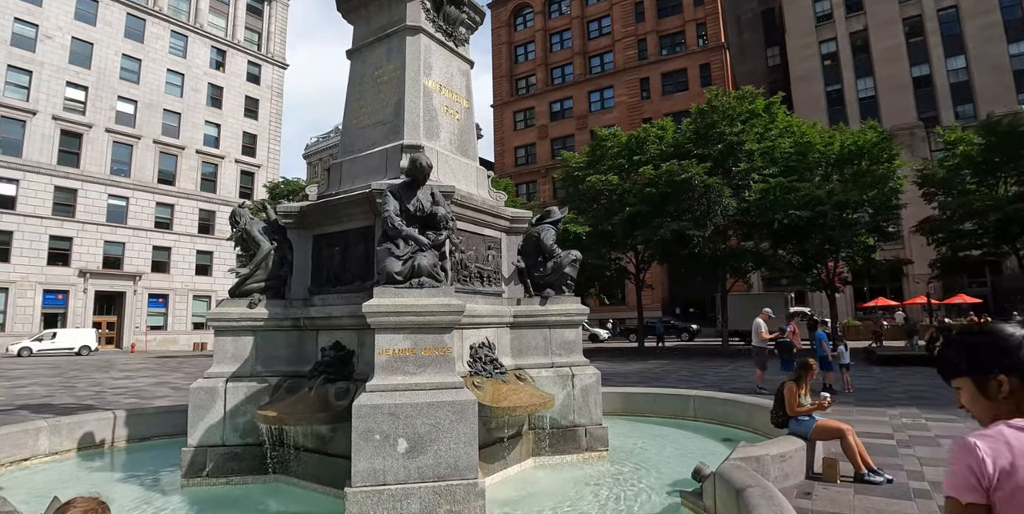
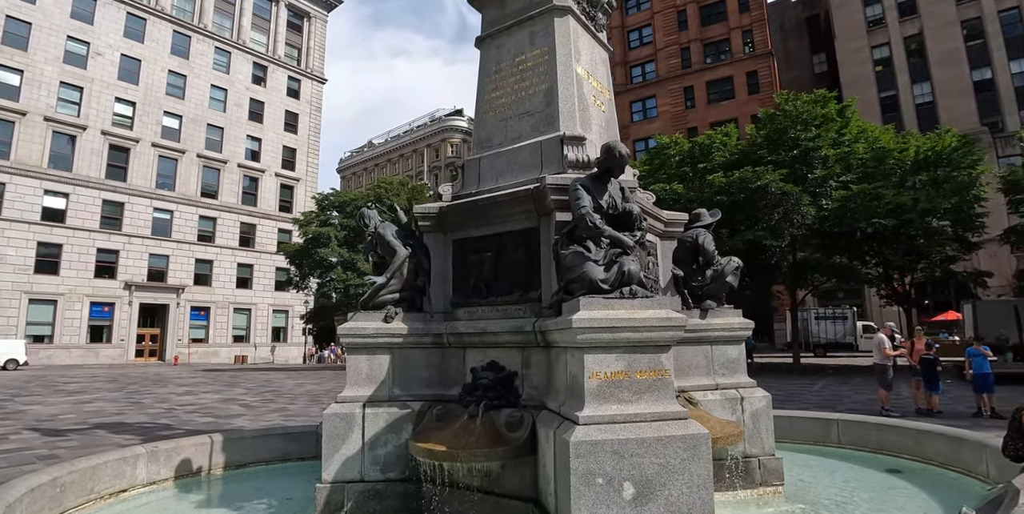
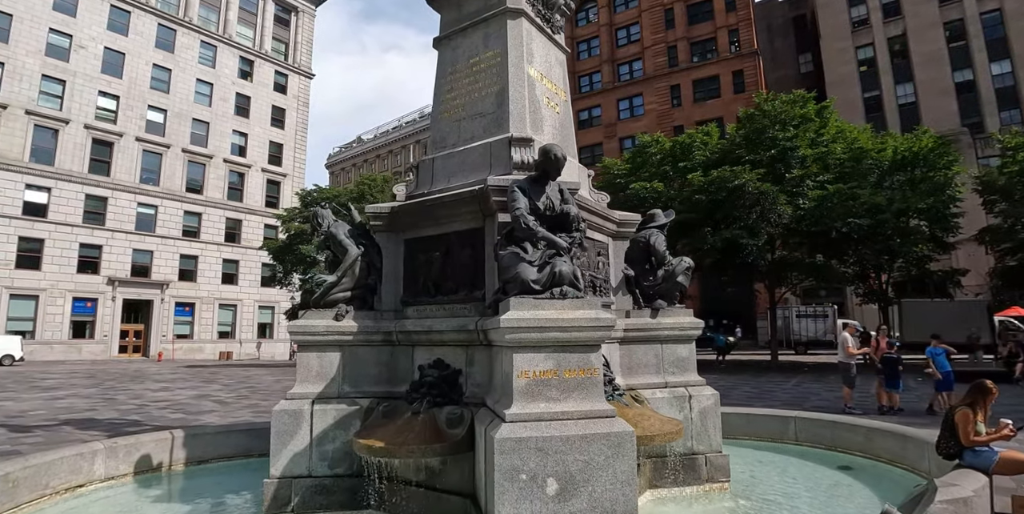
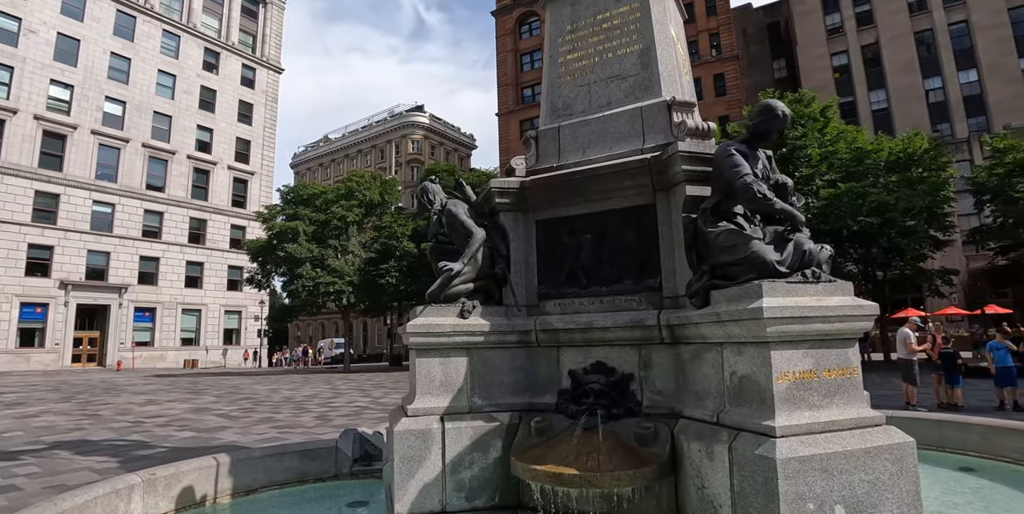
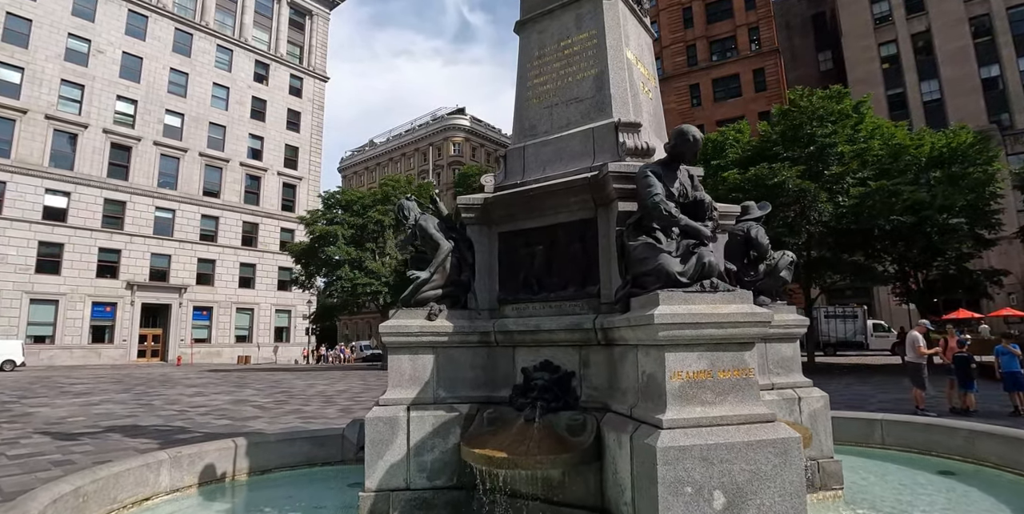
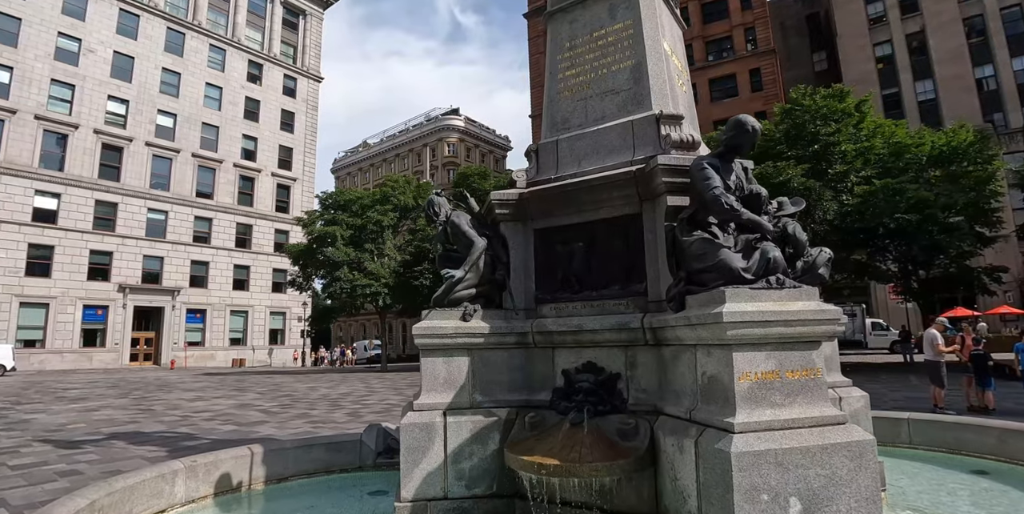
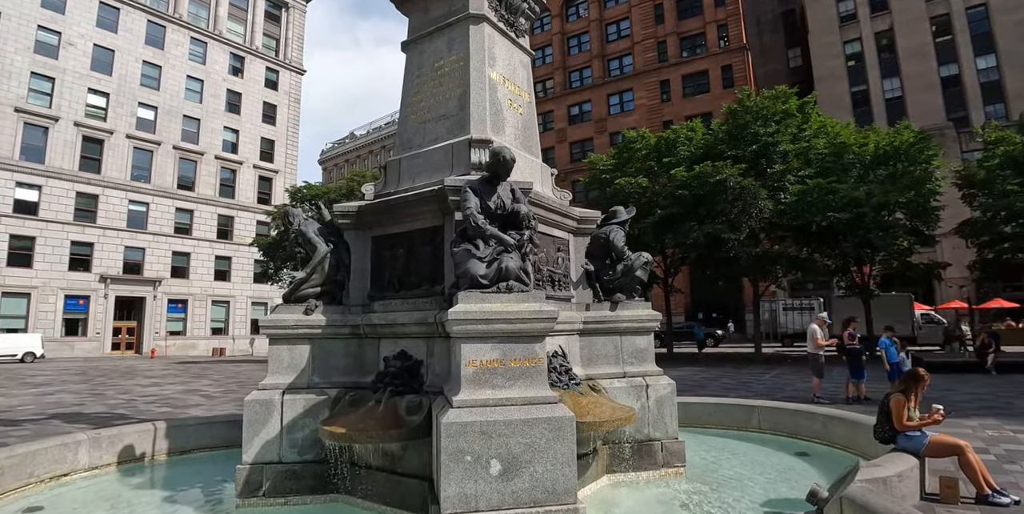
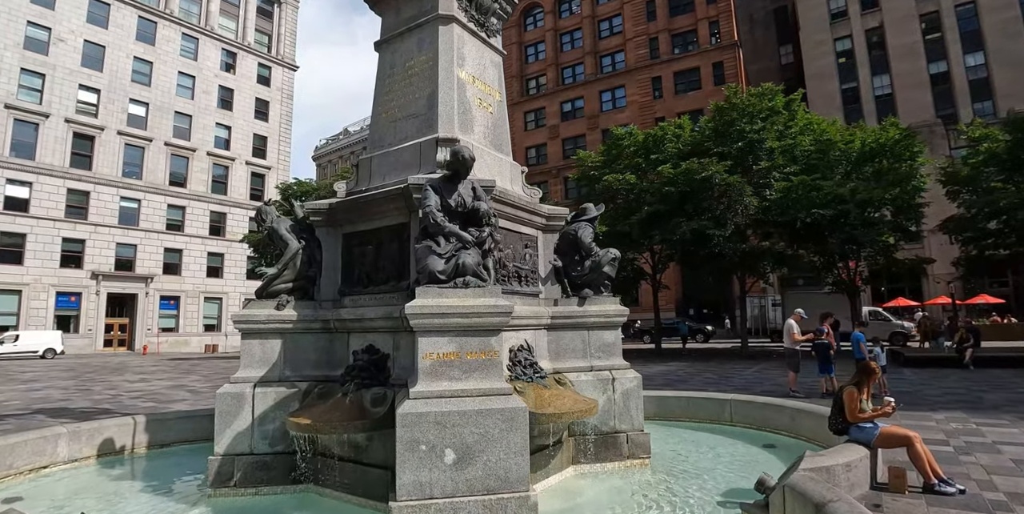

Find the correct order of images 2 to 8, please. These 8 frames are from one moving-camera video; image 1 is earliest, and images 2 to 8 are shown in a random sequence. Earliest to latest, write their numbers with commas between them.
8, 7, 3, 2, 5, 6, 4
